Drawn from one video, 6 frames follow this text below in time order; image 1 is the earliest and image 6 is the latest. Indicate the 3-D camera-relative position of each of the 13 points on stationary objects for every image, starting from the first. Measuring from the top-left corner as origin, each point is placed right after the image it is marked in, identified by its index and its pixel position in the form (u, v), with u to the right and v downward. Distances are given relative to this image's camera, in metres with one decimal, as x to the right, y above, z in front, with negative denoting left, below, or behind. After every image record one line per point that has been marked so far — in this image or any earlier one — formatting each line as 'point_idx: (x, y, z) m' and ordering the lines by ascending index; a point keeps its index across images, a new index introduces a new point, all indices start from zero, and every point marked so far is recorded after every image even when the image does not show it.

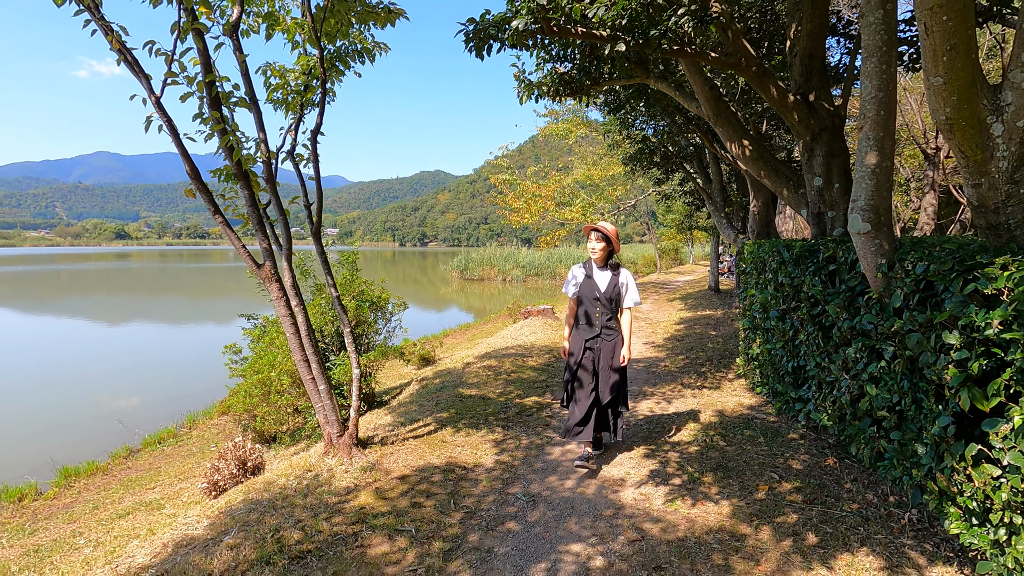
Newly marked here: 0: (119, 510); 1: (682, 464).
0: (-5.9, -3.3, +6.7) m
1: (+1.3, -1.4, +3.5) m
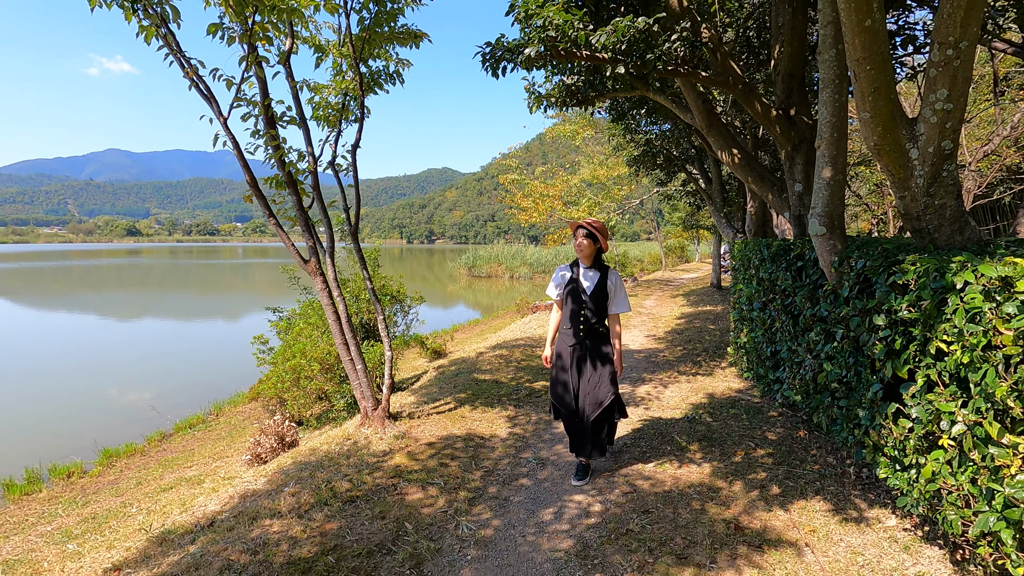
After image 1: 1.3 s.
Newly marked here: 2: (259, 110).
0: (-5.8, -3.3, +7.4) m
1: (+1.4, -1.3, +4.1) m
2: (-2.3, +1.6, +4.1) m
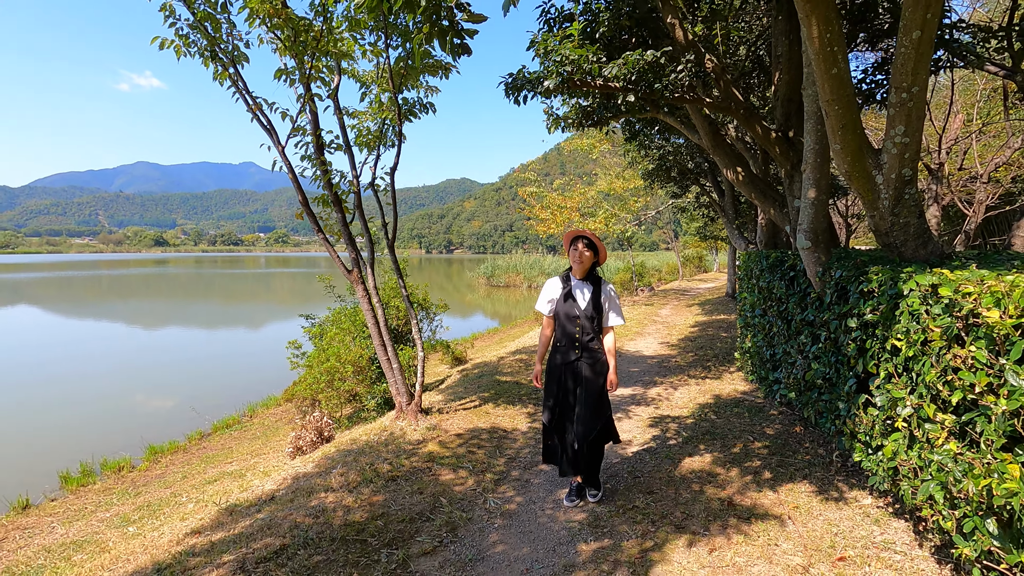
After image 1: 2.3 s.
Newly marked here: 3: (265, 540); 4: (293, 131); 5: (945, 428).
0: (-5.4, -3.4, +8.0) m
1: (+1.6, -1.4, +4.4) m
2: (-2.1, +1.6, +4.7) m
3: (-1.6, -1.7, +3.0) m
4: (-2.3, +1.6, +4.7) m
5: (+1.9, -0.6, +2.0) m
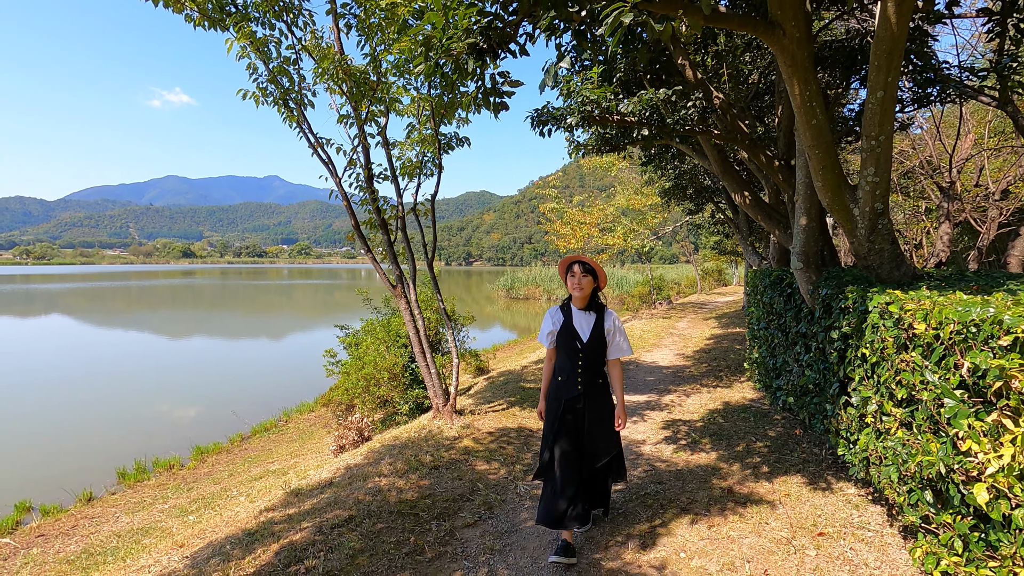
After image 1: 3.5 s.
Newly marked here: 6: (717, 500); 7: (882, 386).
0: (-5.0, -3.6, +8.7) m
1: (+1.9, -1.6, +4.9) m
2: (-1.8, +1.4, +5.4) m
3: (-1.4, -1.8, +3.6) m
4: (-2.0, +1.5, +5.4) m
5: (+2.1, -0.7, +2.5) m
6: (+1.6, -1.6, +3.4) m
7: (+2.1, -0.6, +2.6) m
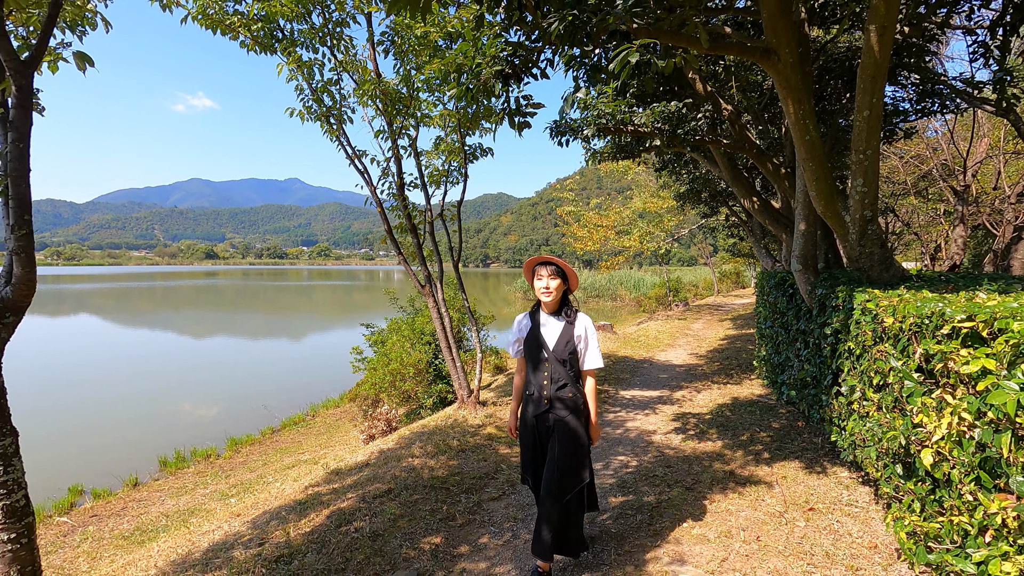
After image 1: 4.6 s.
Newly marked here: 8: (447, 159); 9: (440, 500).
0: (-4.6, -3.6, +9.3) m
1: (+2.1, -1.6, +5.2) m
2: (-1.5, +1.4, +5.9) m
3: (-1.2, -1.8, +4.0) m
4: (-1.7, +1.5, +5.9) m
5: (+2.3, -0.7, +2.8) m
6: (+1.8, -1.6, +3.8) m
7: (+2.3, -0.6, +2.9) m
8: (-0.9, +1.8, +6.3) m
9: (-0.6, -1.7, +3.7) m
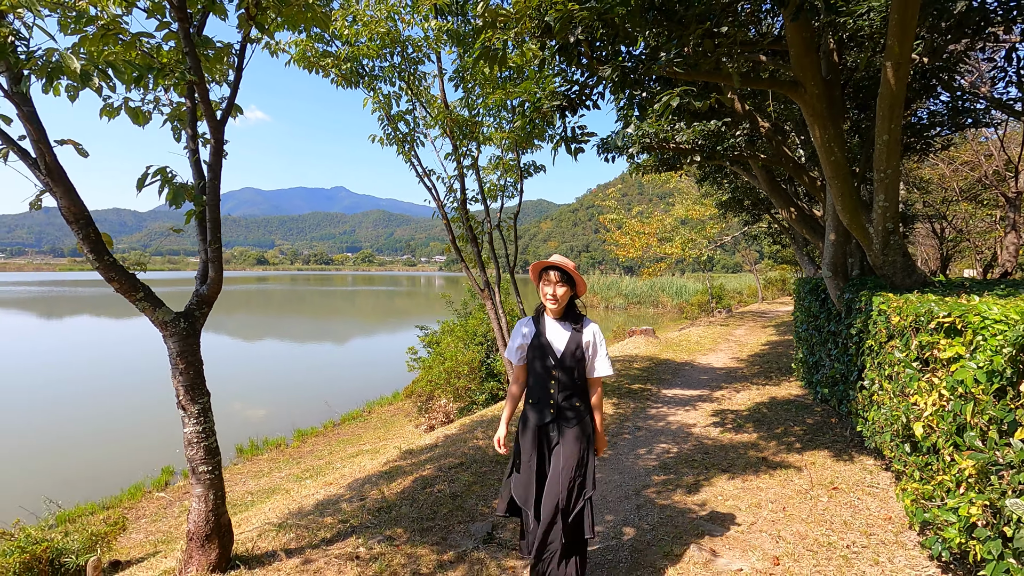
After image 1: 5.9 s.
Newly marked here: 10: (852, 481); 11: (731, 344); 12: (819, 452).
0: (-3.6, -3.7, +10.2) m
1: (+2.8, -1.6, +5.6) m
2: (-0.8, +1.4, +6.6) m
3: (-0.7, -1.8, +4.7) m
4: (-1.0, +1.4, +6.6) m
5: (+2.7, -0.8, +3.2) m
6: (+2.3, -1.7, +4.2) m
7: (+2.7, -0.6, +3.3) m
8: (-0.2, +1.7, +7.0) m
9: (-0.1, -1.8, +4.3) m
10: (+2.8, -1.6, +3.7) m
11: (+5.4, -1.4, +11.1) m
12: (+3.0, -1.6, +4.3) m
